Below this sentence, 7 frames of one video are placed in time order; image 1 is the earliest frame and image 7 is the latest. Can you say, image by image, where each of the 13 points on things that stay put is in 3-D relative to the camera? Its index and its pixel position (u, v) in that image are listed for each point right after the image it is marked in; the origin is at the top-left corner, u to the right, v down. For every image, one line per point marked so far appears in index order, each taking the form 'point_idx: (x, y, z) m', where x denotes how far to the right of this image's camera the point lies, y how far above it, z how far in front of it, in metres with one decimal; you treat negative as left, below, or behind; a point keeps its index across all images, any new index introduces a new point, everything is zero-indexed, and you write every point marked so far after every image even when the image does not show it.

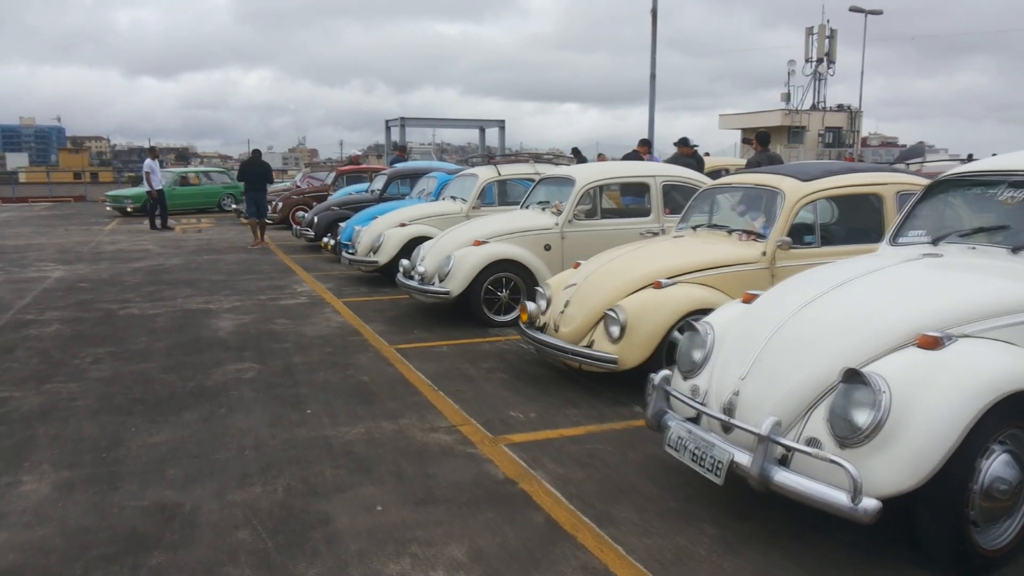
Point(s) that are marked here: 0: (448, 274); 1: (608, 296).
0: (-0.6, +0.1, +8.0) m
1: (+0.6, 0.0, +5.8) m
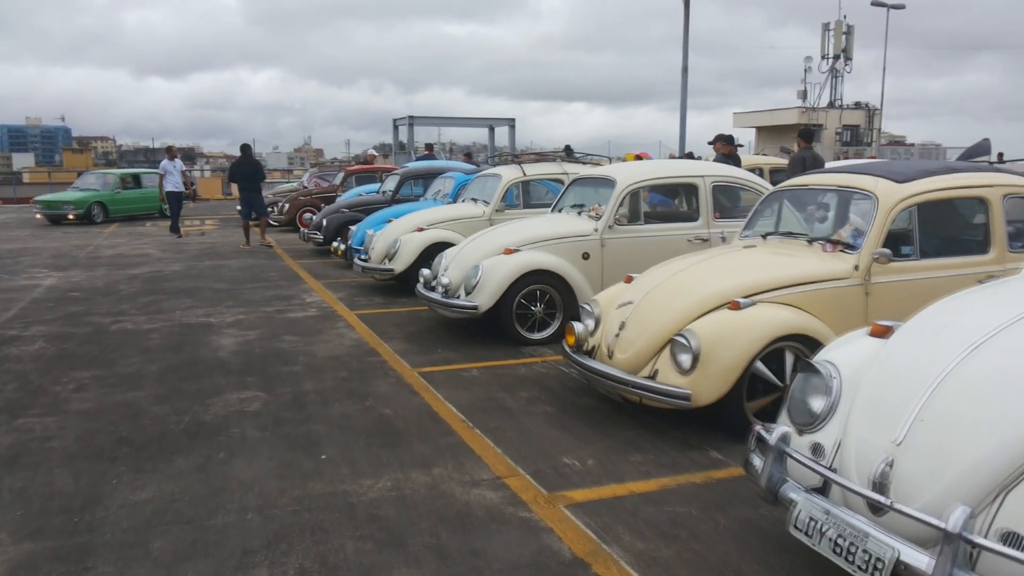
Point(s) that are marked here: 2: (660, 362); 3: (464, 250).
0: (-0.3, 0.0, +7.2) m
1: (+0.9, -0.2, +4.9) m
2: (+0.8, -0.4, +4.9) m
3: (-0.4, +0.3, +7.7) m
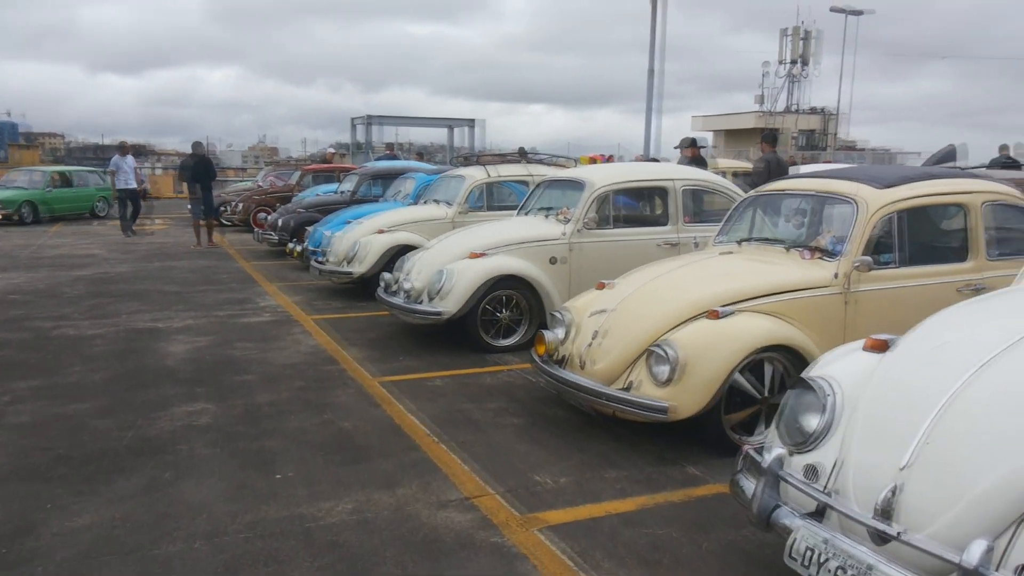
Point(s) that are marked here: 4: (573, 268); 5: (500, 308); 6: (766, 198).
0: (-0.6, 0.0, +6.9) m
1: (+0.7, -0.2, +4.7) m
2: (+0.7, -0.5, +4.7) m
3: (-0.7, +0.3, +7.5) m
4: (+0.5, +0.2, +7.3) m
5: (-0.1, -0.2, +7.1) m
6: (+1.7, +0.6, +5.8) m
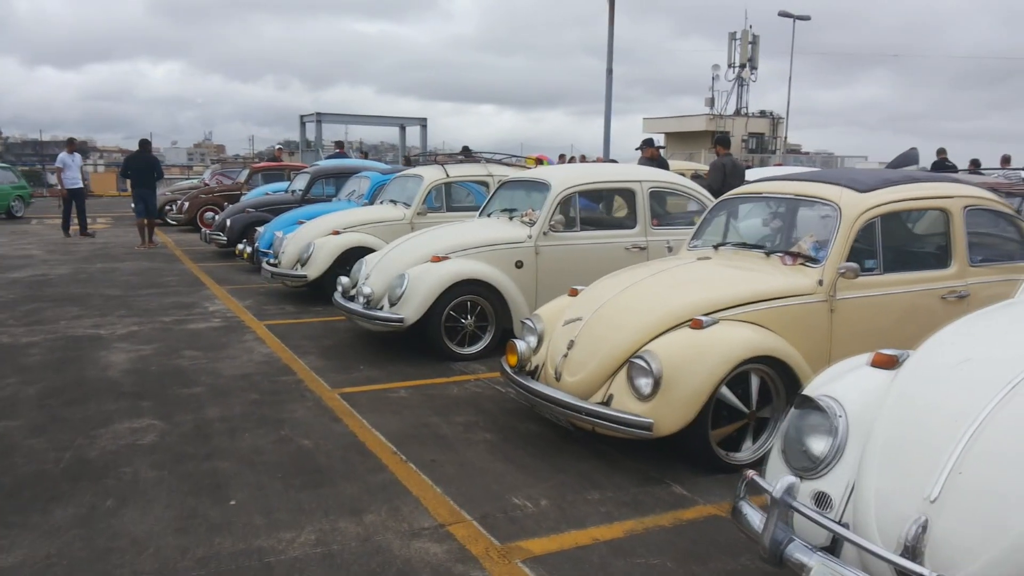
0: (-0.8, -0.1, +6.6) m
1: (+0.6, -0.2, +4.5) m
2: (+0.5, -0.5, +4.4) m
3: (-1.0, +0.2, +7.1) m
4: (+0.2, +0.1, +7.0) m
5: (-0.4, -0.2, +6.8) m
6: (+1.5, +0.6, +5.6) m
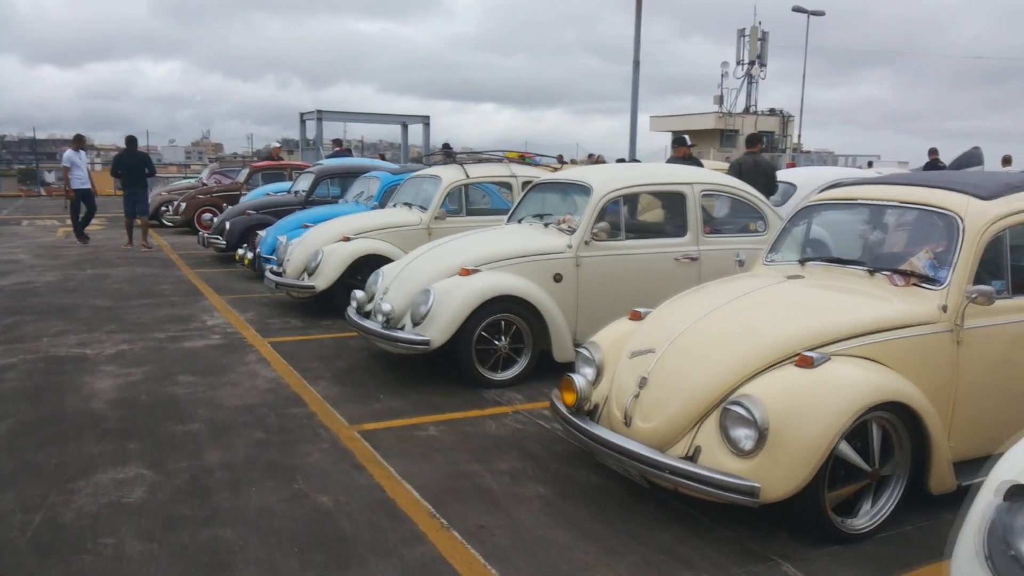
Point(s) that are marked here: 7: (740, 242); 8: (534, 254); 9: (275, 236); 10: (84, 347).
0: (-0.6, -0.2, +5.8) m
1: (+0.9, -0.4, +3.7) m
2: (+0.8, -0.6, +3.6) m
3: (-0.8, +0.1, +6.3) m
4: (+0.5, 0.0, +6.2) m
5: (-0.1, -0.3, +6.0) m
6: (+1.7, +0.4, +4.8) m
7: (+1.8, +0.4, +6.8) m
8: (+0.2, +0.2, +6.1) m
9: (-2.9, +0.6, +10.7) m
10: (-3.4, -0.5, +7.0) m
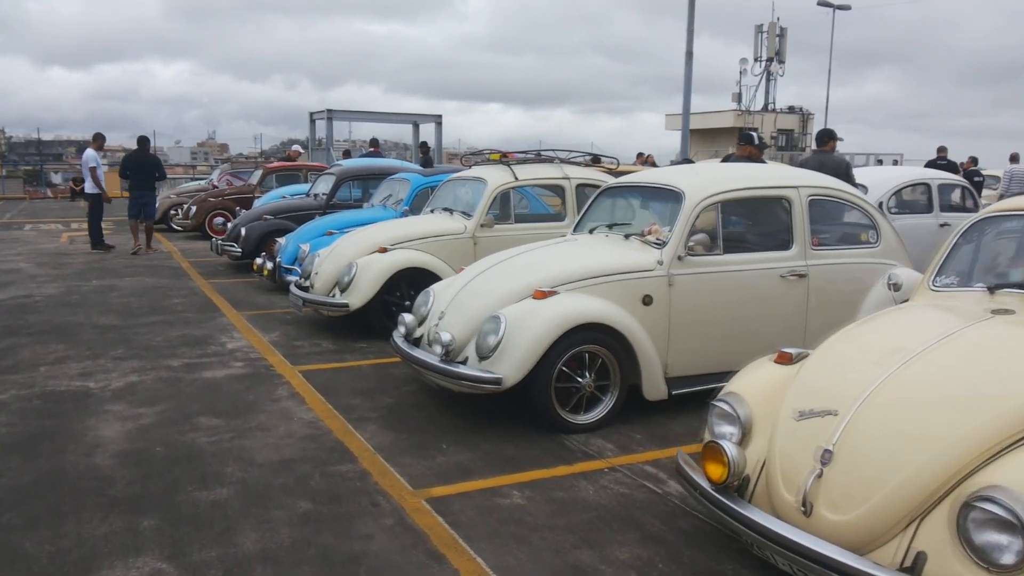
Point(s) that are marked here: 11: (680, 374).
0: (-0.1, -0.3, +4.8) m
1: (+1.3, -0.5, +2.7) m
2: (+1.3, -0.8, +2.6) m
3: (-0.3, 0.0, +5.4) m
4: (+1.0, -0.1, +5.2) m
5: (+0.4, -0.5, +5.0) m
6: (+2.2, +0.3, +3.9) m
7: (+2.3, +0.2, +5.8) m
8: (+0.6, +0.1, +5.1) m
9: (-2.4, +0.5, +9.7) m
10: (-2.9, -0.6, +6.0) m
11: (+1.0, -0.5, +5.4) m
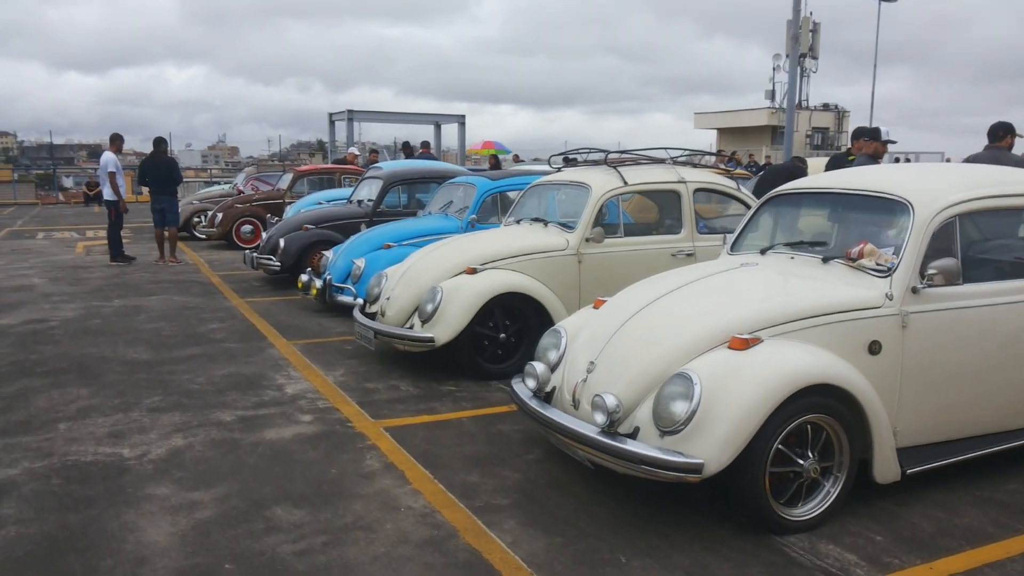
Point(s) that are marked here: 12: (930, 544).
0: (+0.7, -0.5, +3.5) m
1: (+2.1, -0.7, +1.4) m
2: (+2.0, -0.9, +1.3) m
3: (+0.5, -0.2, +4.0) m
4: (+1.8, -0.3, +3.9) m
5: (+1.2, -0.7, +3.7) m
6: (+3.0, +0.1, +2.5) m
7: (+3.1, 0.0, +4.5) m
8: (+1.4, -0.1, +3.8) m
9: (-1.5, +0.3, +8.4) m
10: (-2.1, -0.8, +4.7) m
11: (+1.8, -0.7, +4.0) m
12: (+1.7, -1.0, +3.6) m
